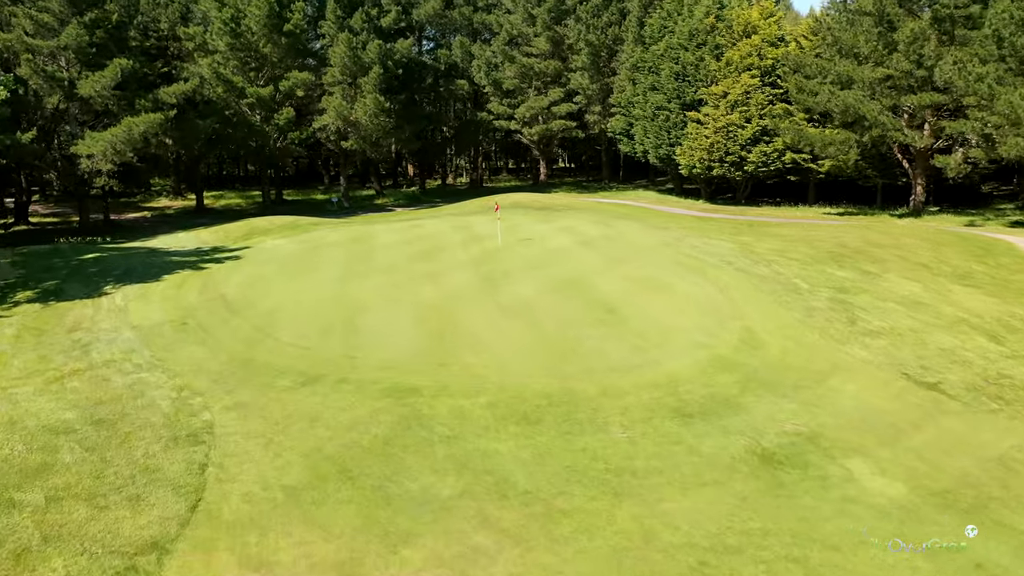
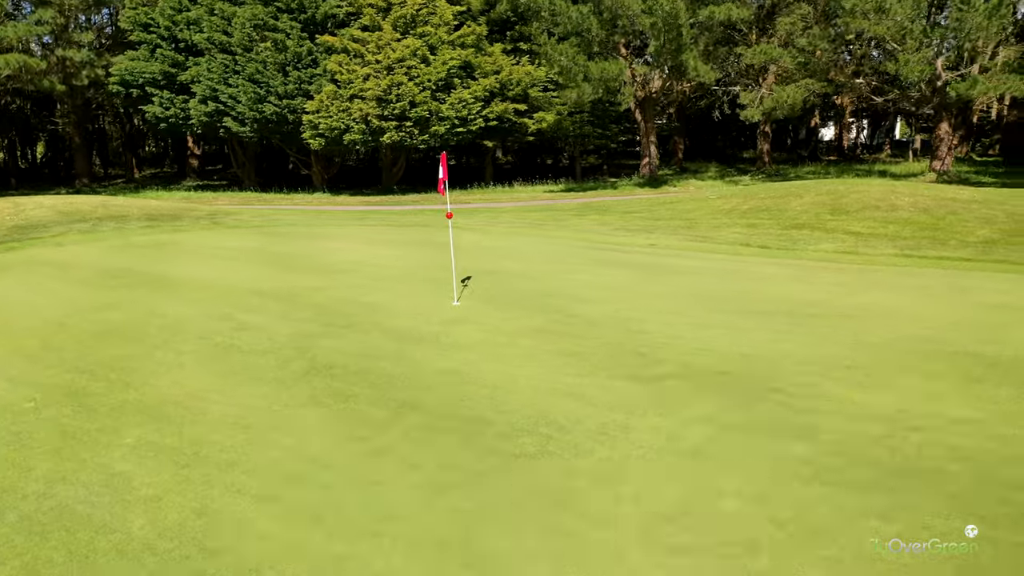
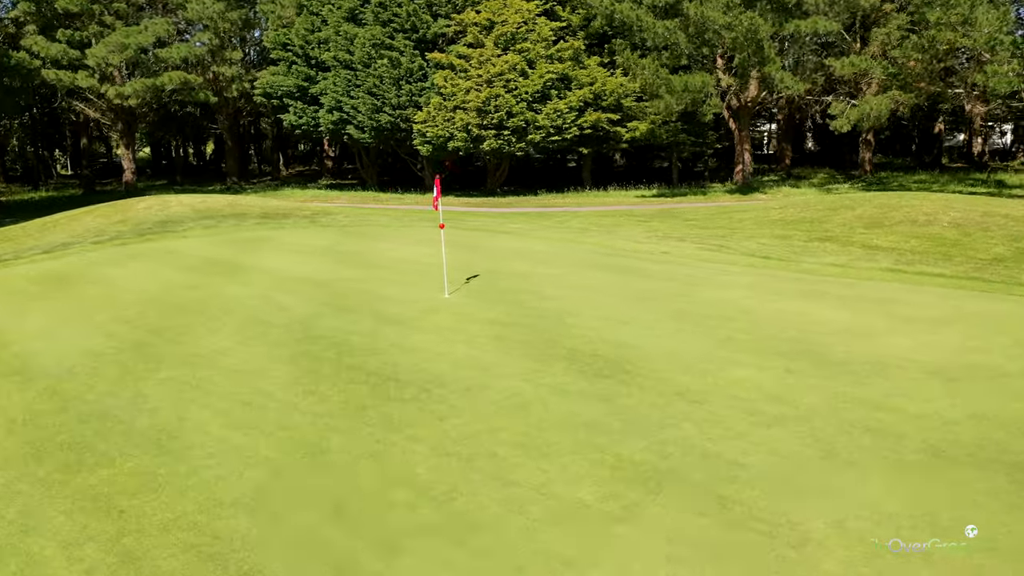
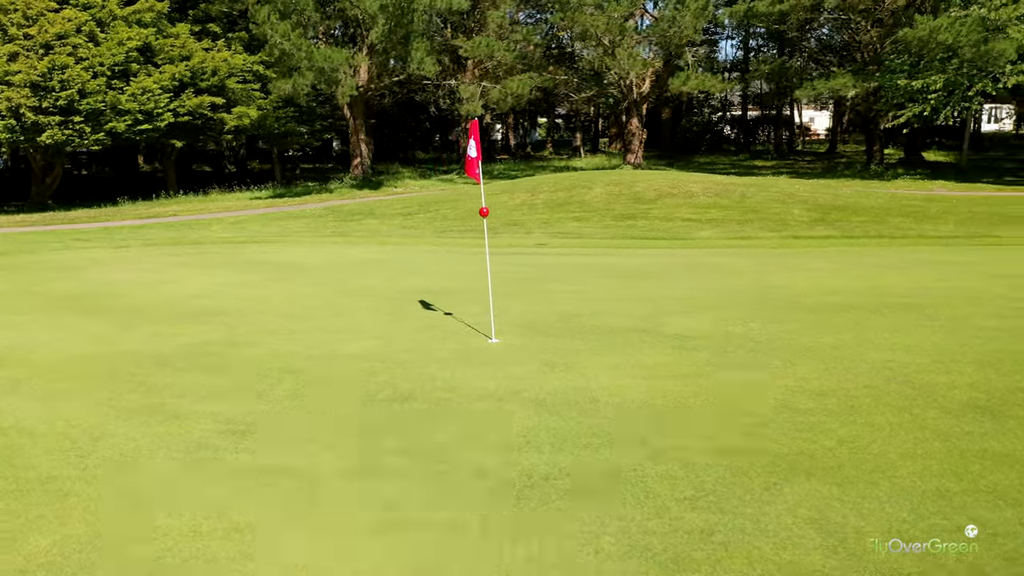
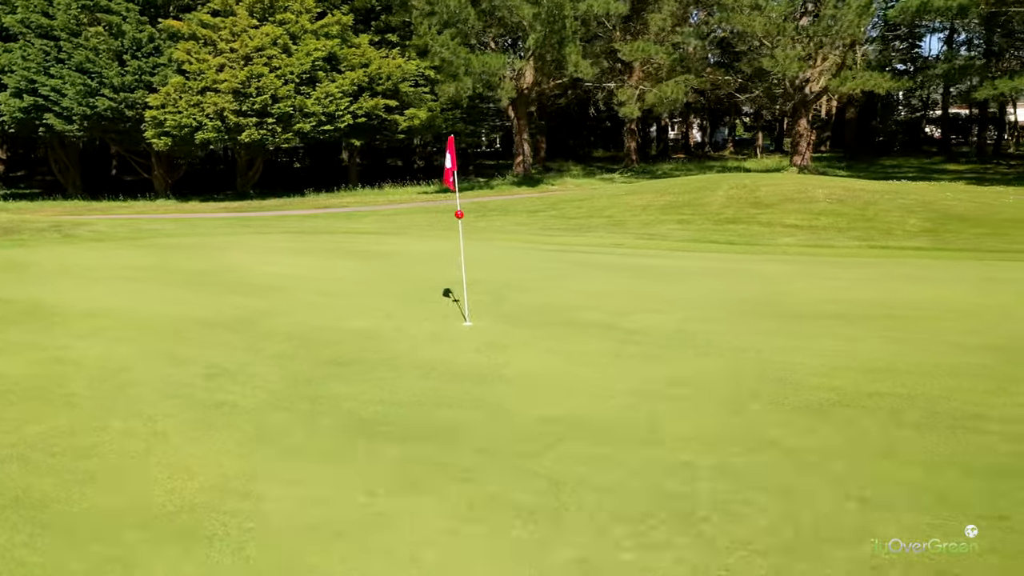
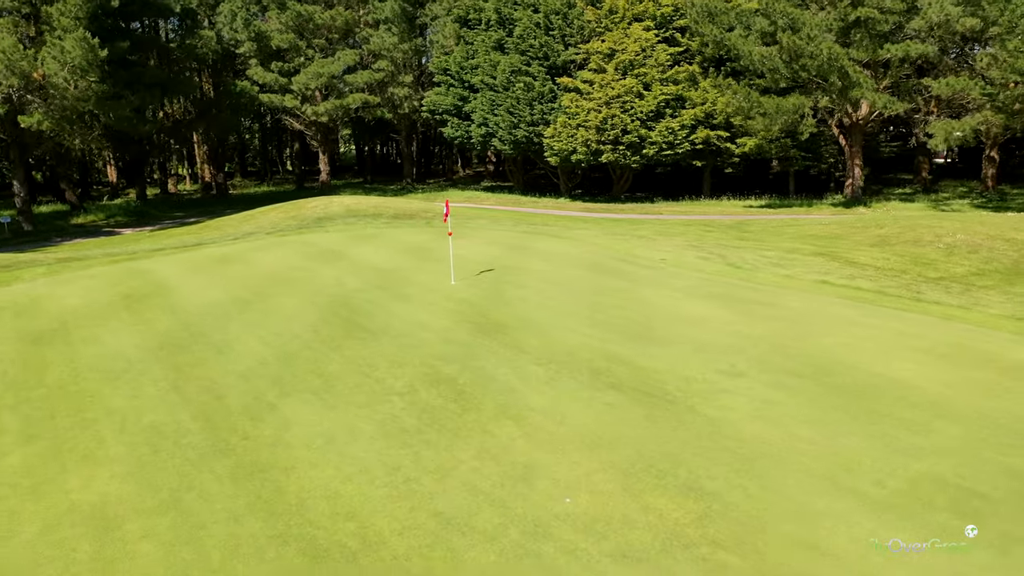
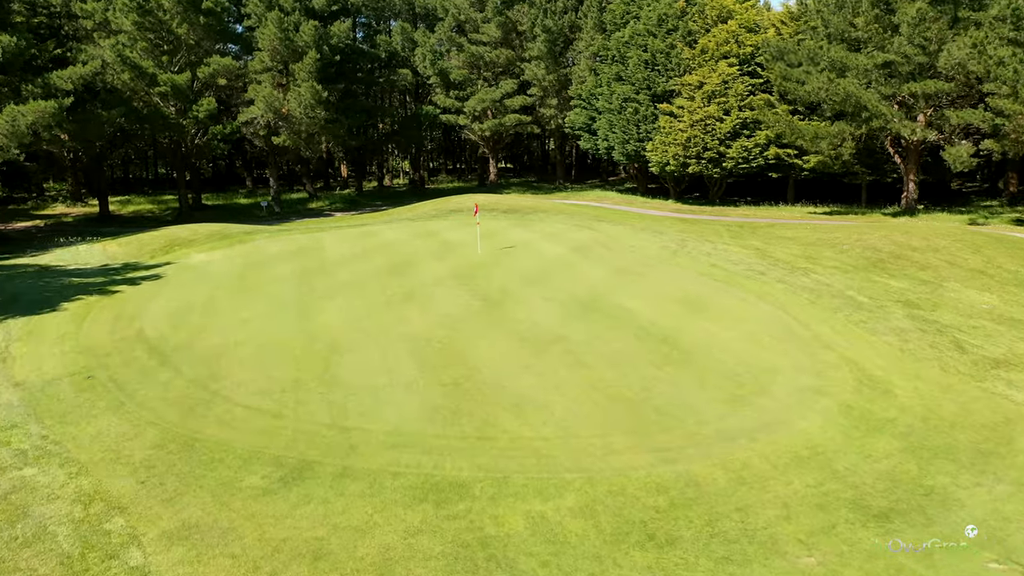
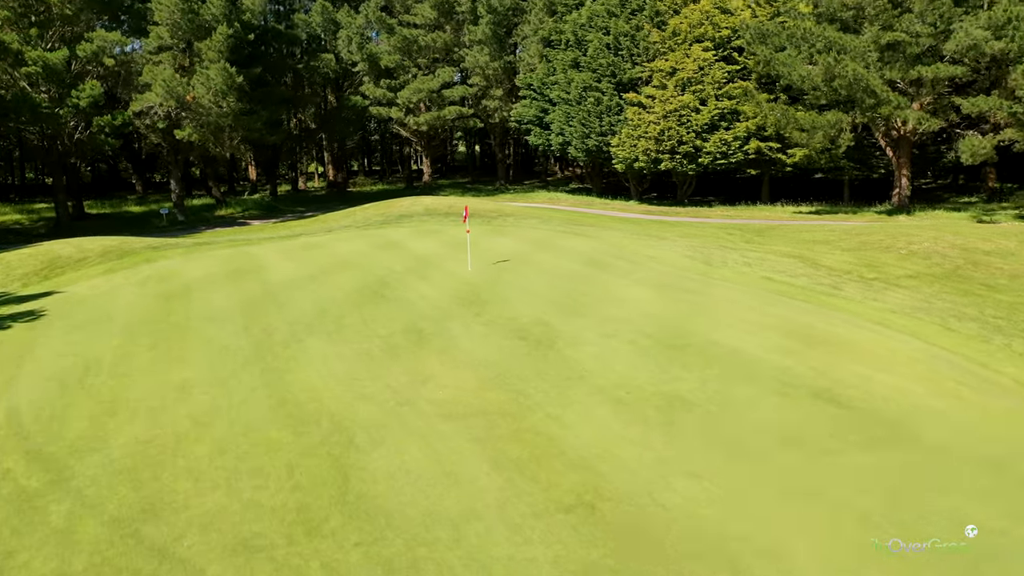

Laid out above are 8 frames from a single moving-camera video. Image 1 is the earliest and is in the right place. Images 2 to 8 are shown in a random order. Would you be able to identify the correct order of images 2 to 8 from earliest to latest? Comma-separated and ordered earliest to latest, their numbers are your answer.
7, 8, 6, 3, 2, 5, 4
